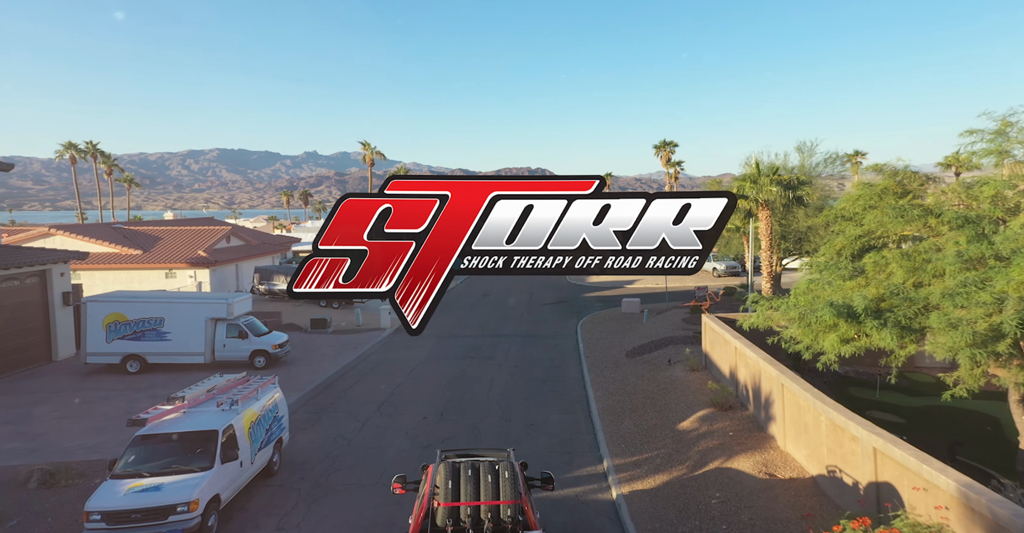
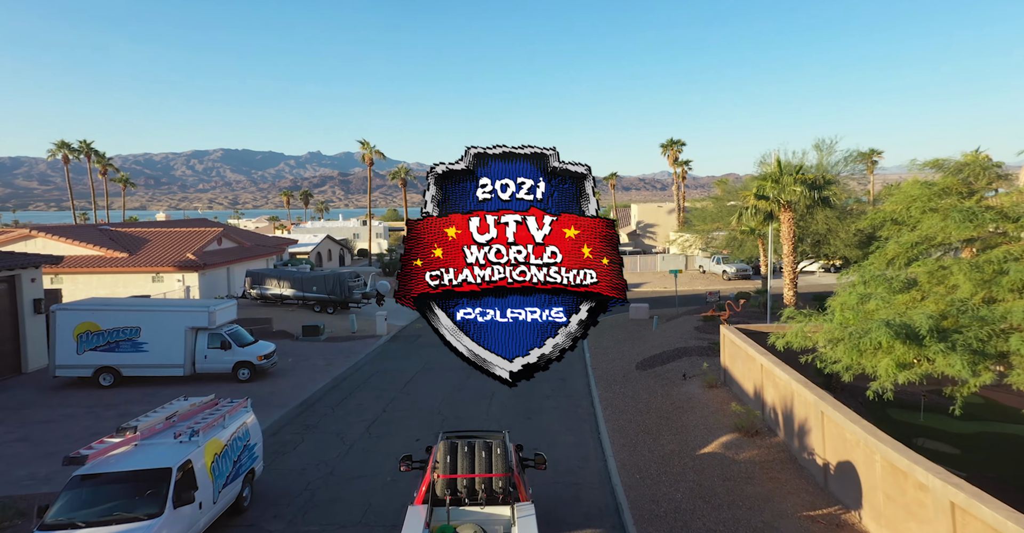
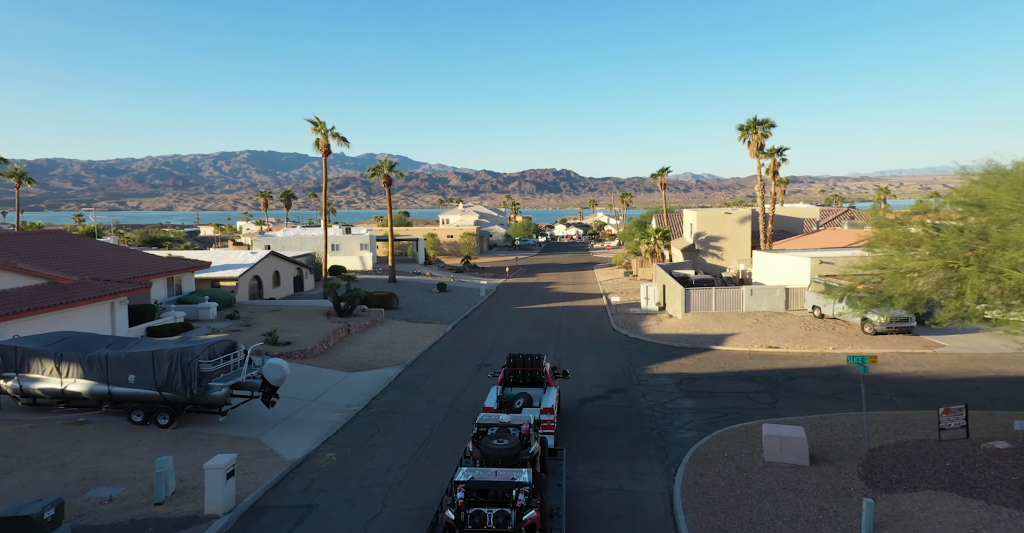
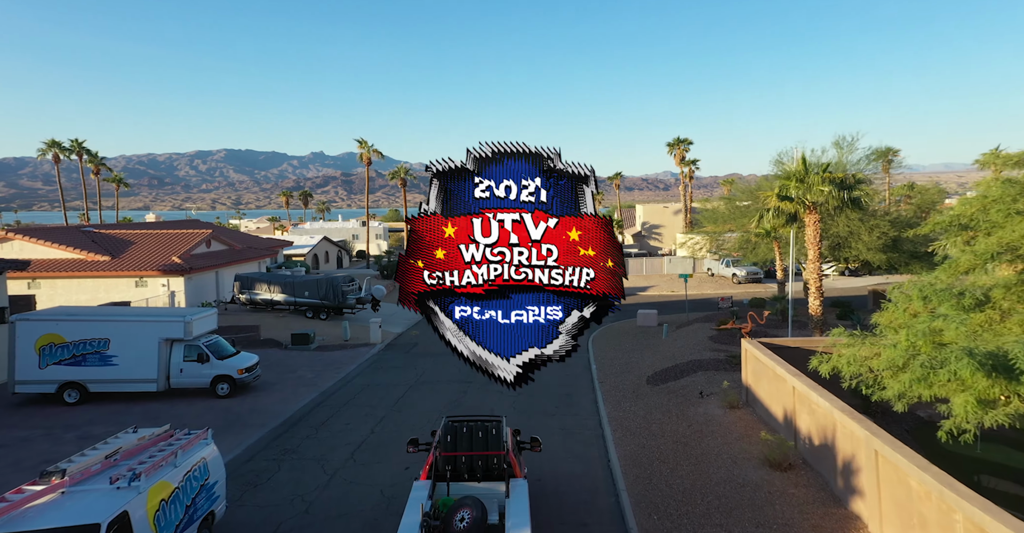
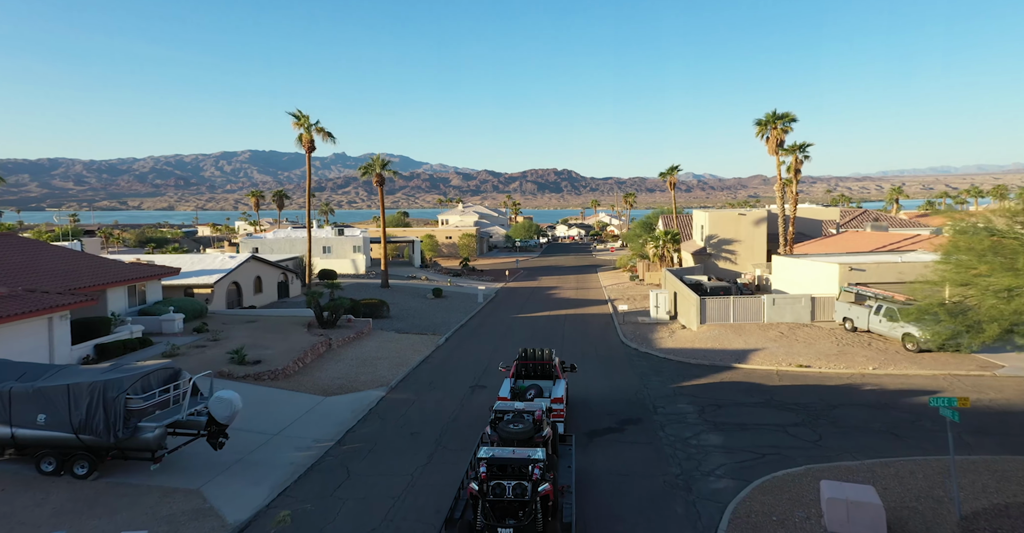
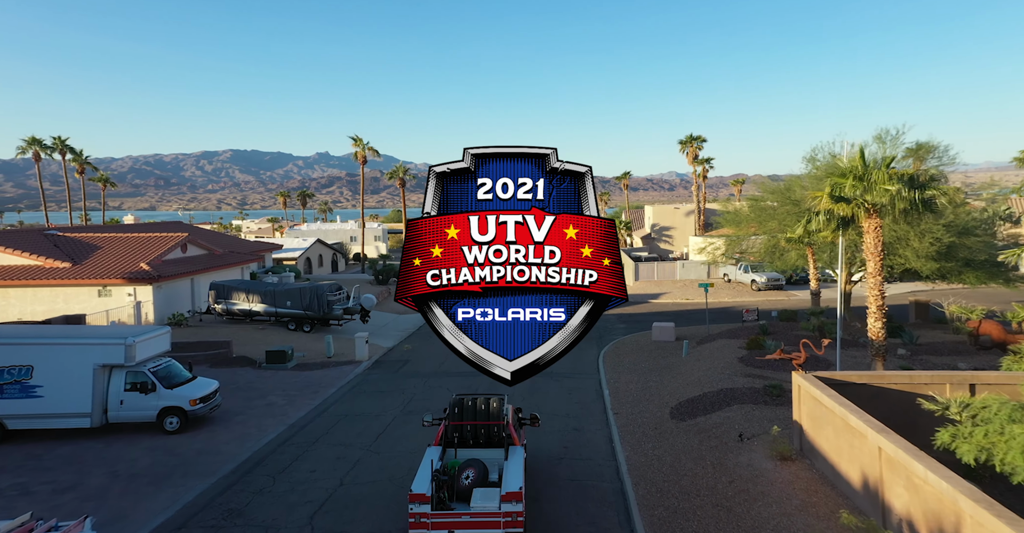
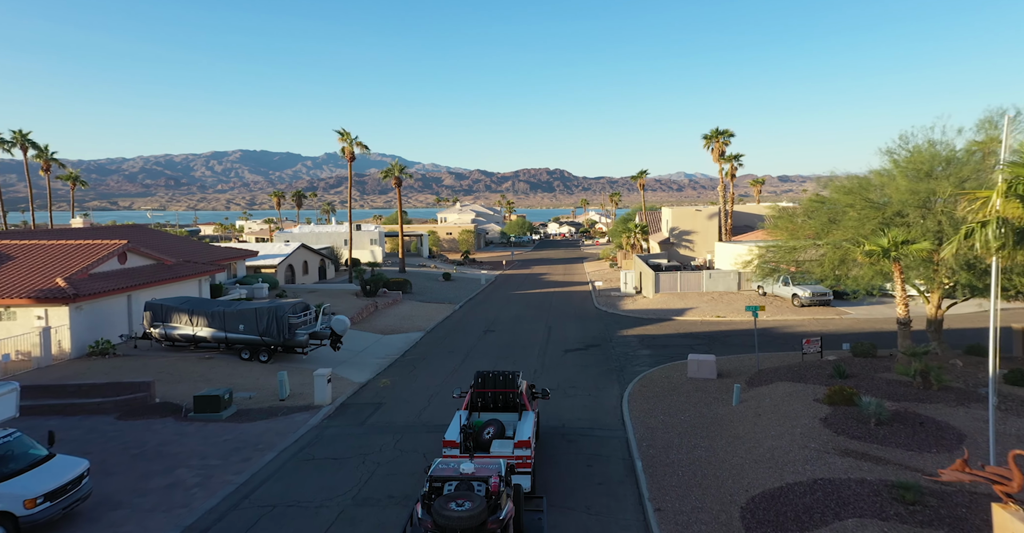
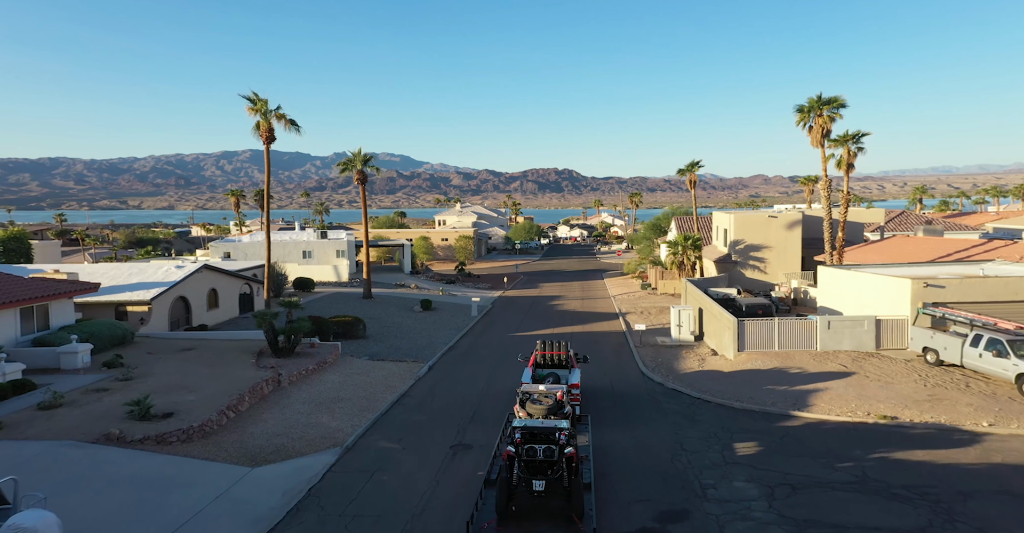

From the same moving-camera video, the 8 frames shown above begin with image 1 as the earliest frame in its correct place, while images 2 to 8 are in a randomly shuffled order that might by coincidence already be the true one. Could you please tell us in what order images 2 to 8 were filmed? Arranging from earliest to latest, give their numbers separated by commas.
2, 4, 6, 7, 3, 5, 8
